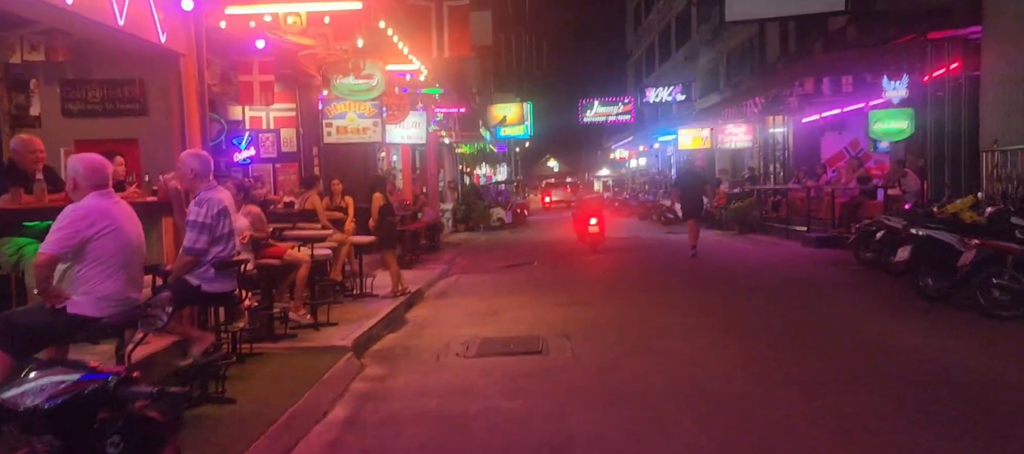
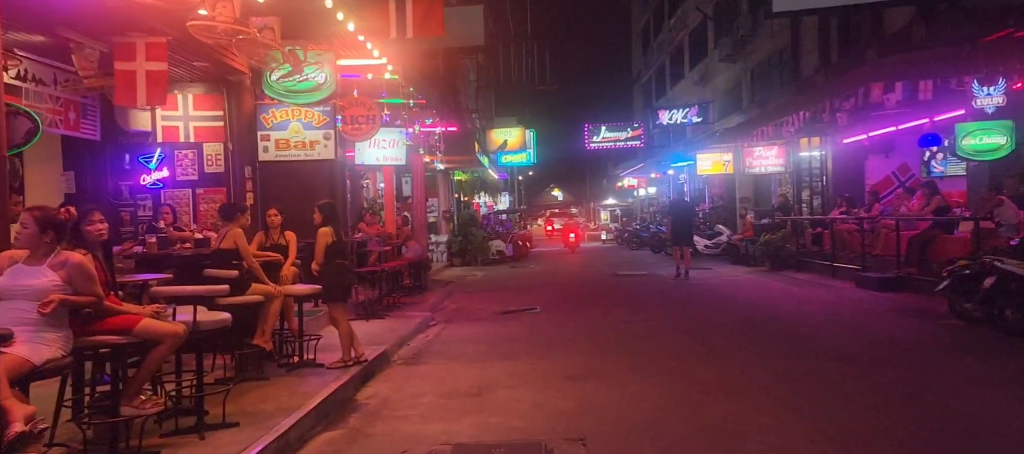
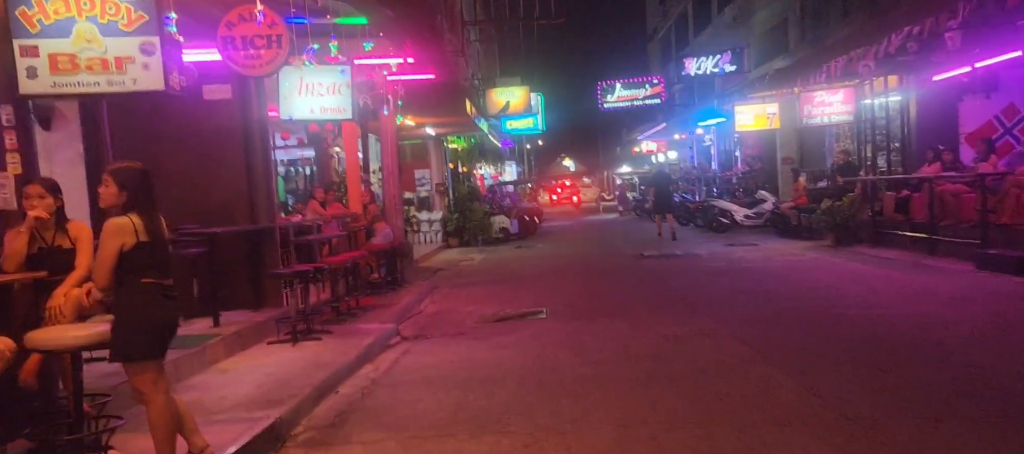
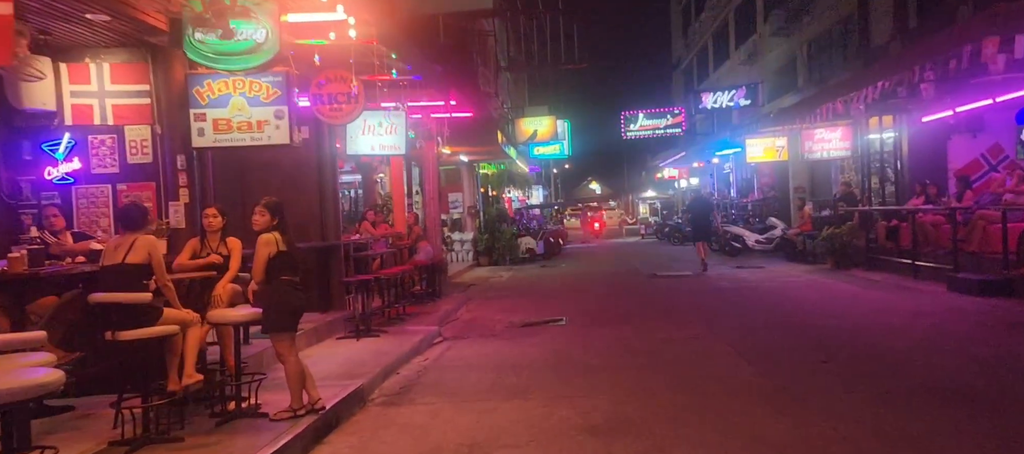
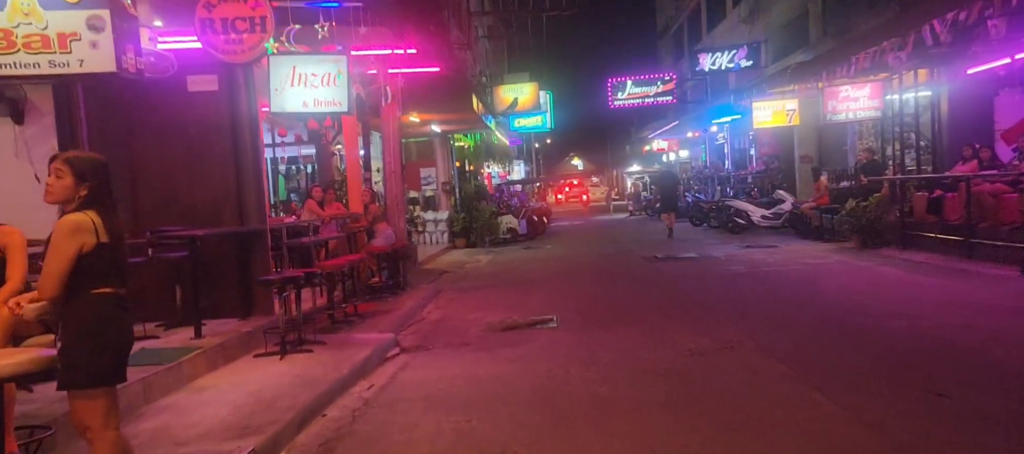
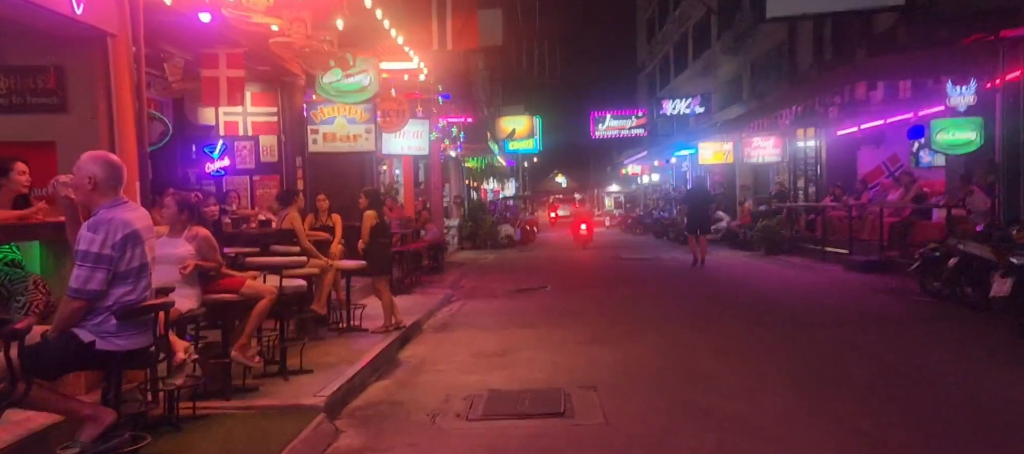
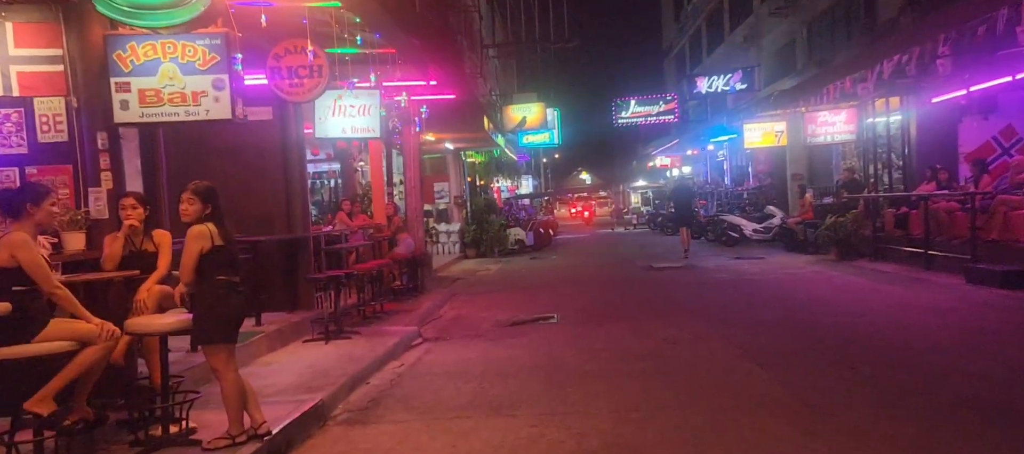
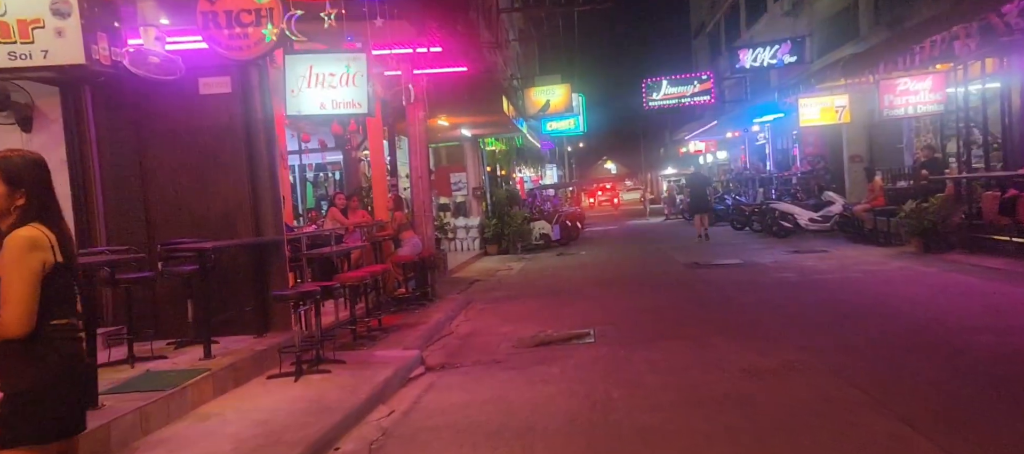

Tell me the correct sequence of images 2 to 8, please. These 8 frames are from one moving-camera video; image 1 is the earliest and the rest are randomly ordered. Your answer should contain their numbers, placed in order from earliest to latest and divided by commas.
6, 2, 4, 7, 3, 5, 8
